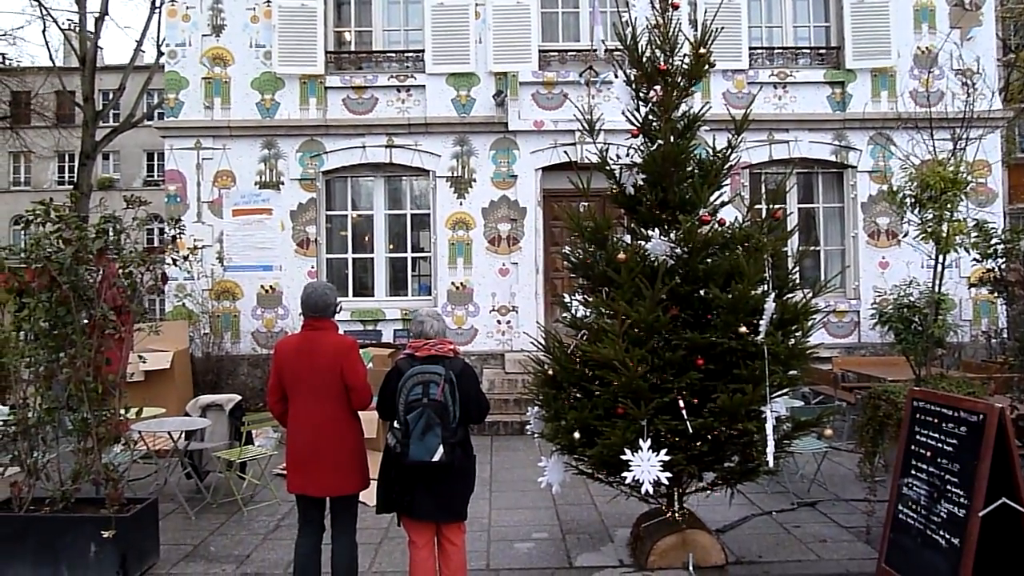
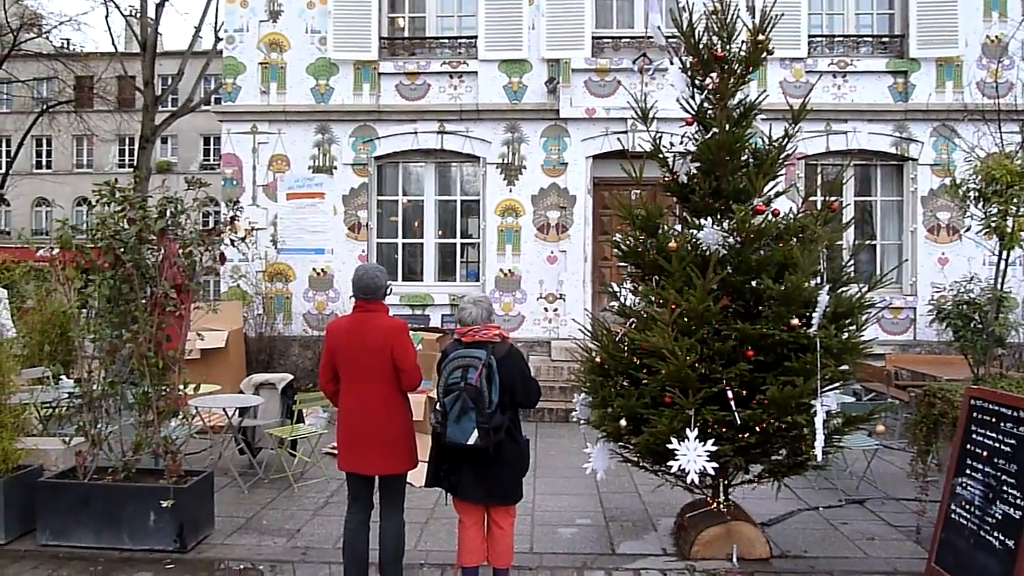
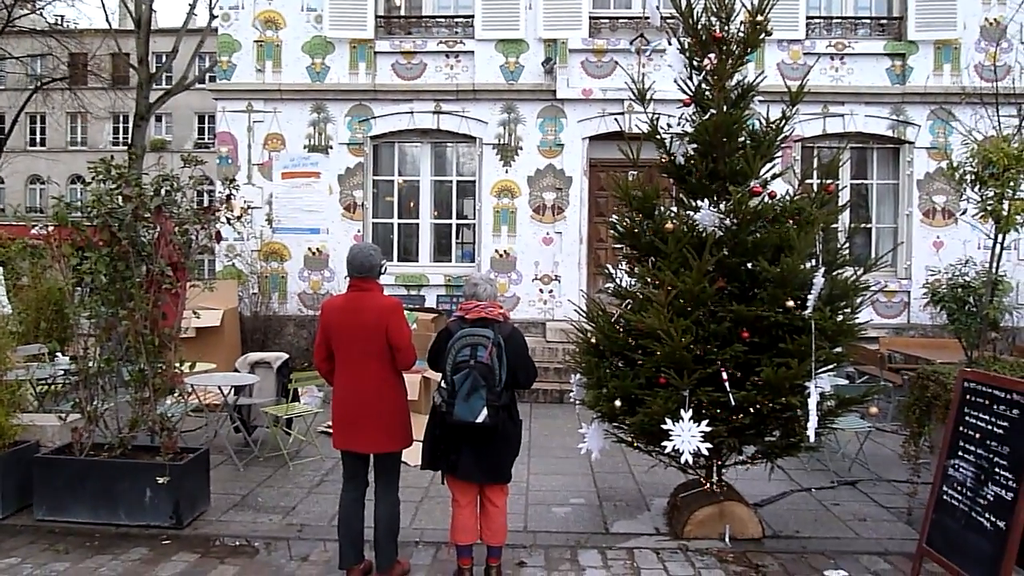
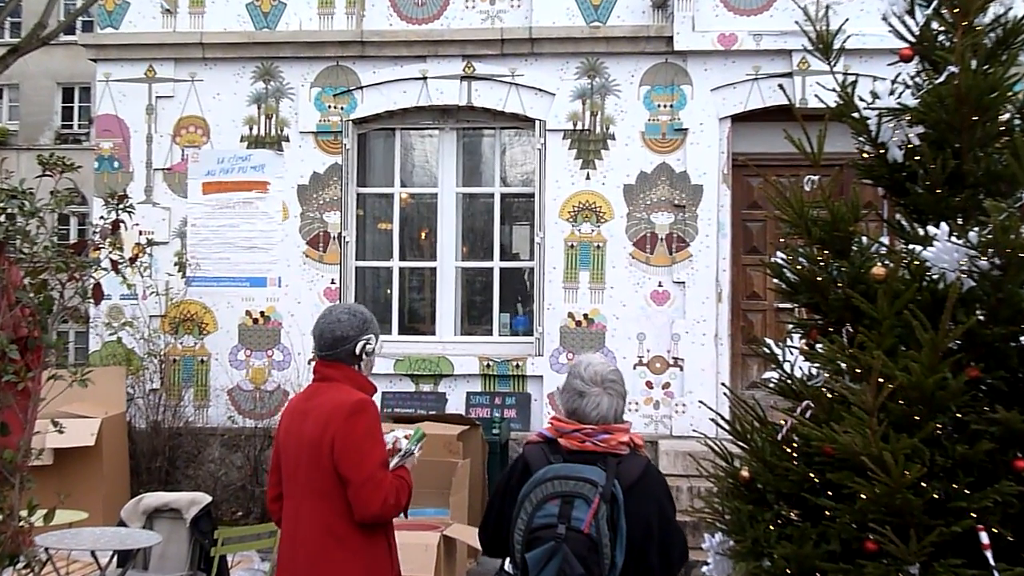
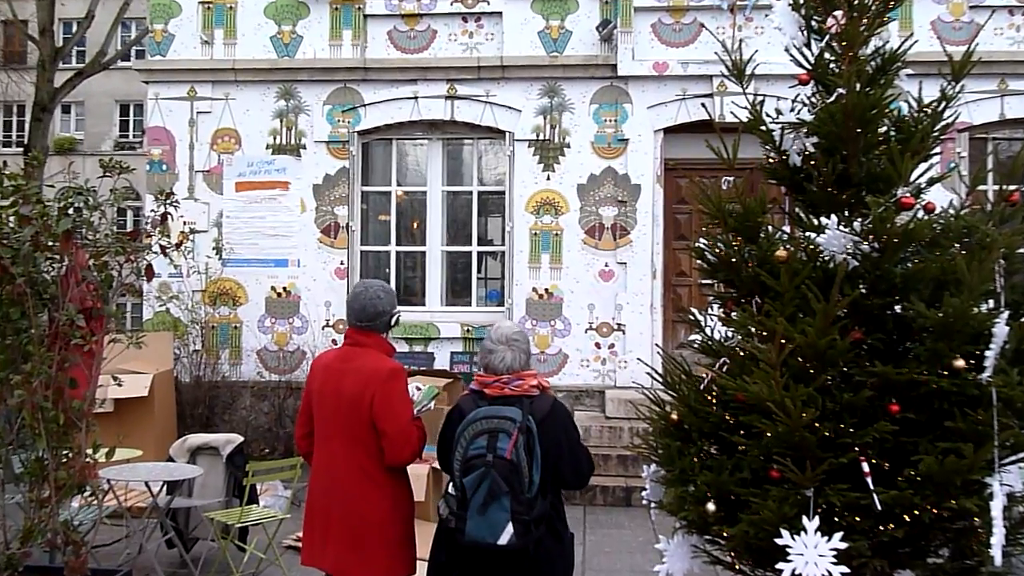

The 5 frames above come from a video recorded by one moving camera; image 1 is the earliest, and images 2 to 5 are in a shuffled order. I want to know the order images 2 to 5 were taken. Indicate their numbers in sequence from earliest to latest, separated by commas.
2, 3, 5, 4
